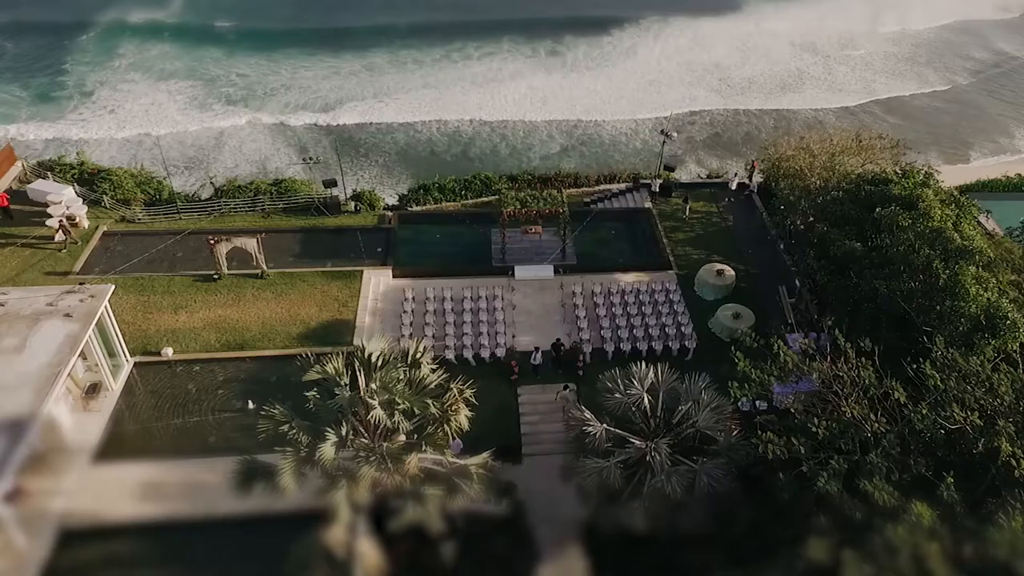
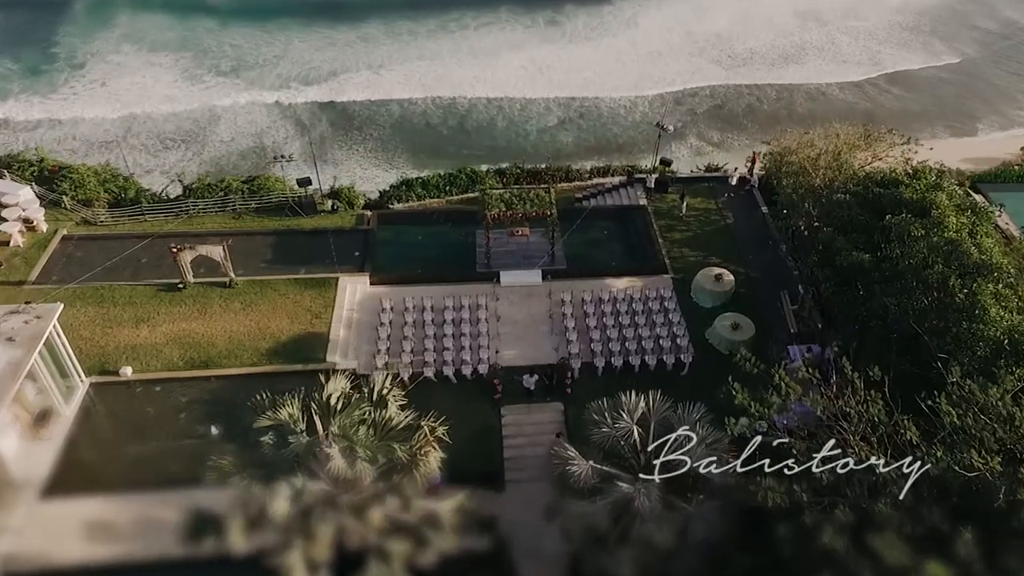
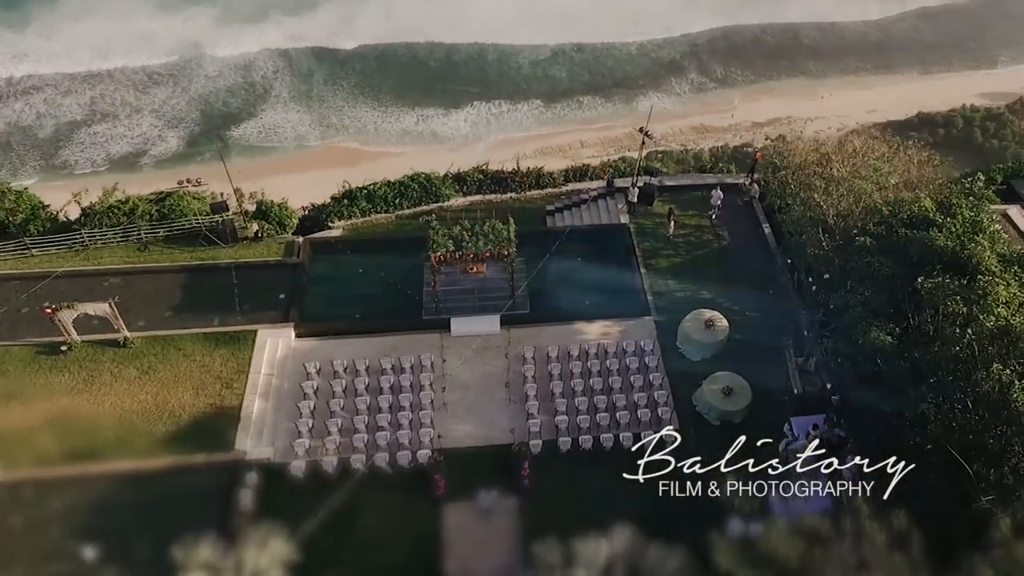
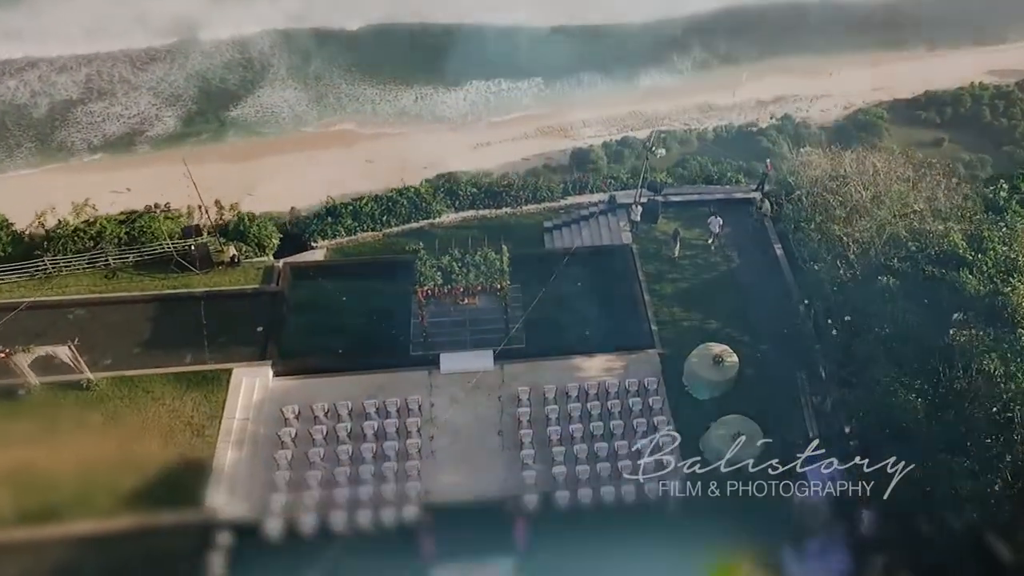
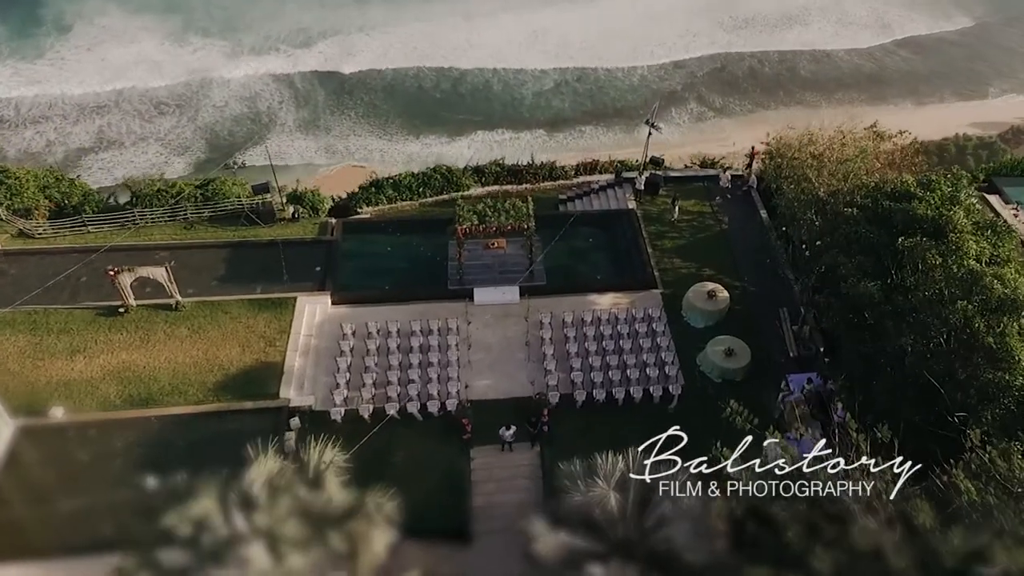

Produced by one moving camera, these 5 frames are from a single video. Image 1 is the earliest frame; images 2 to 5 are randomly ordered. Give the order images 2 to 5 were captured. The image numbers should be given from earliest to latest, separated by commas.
2, 5, 3, 4
